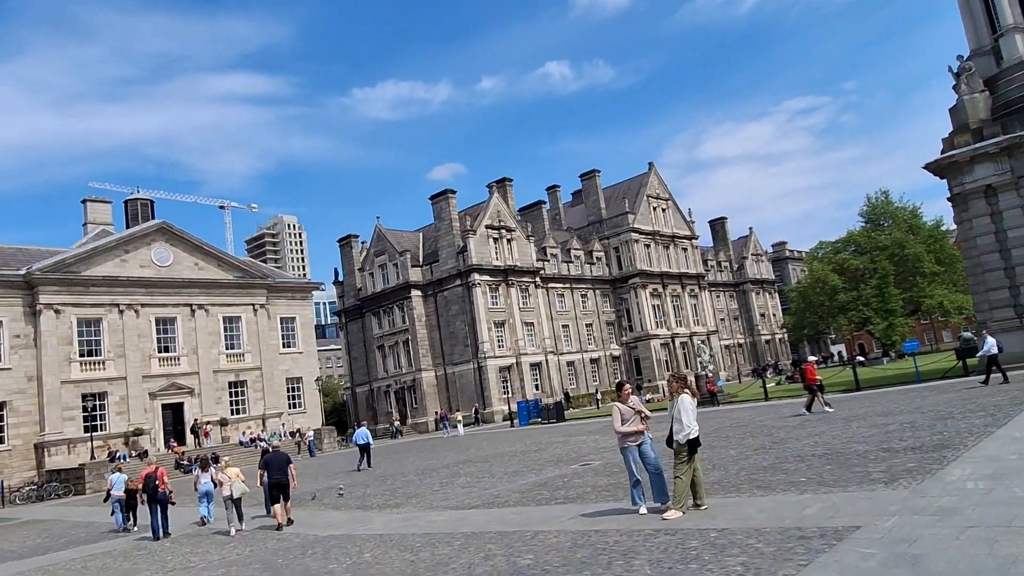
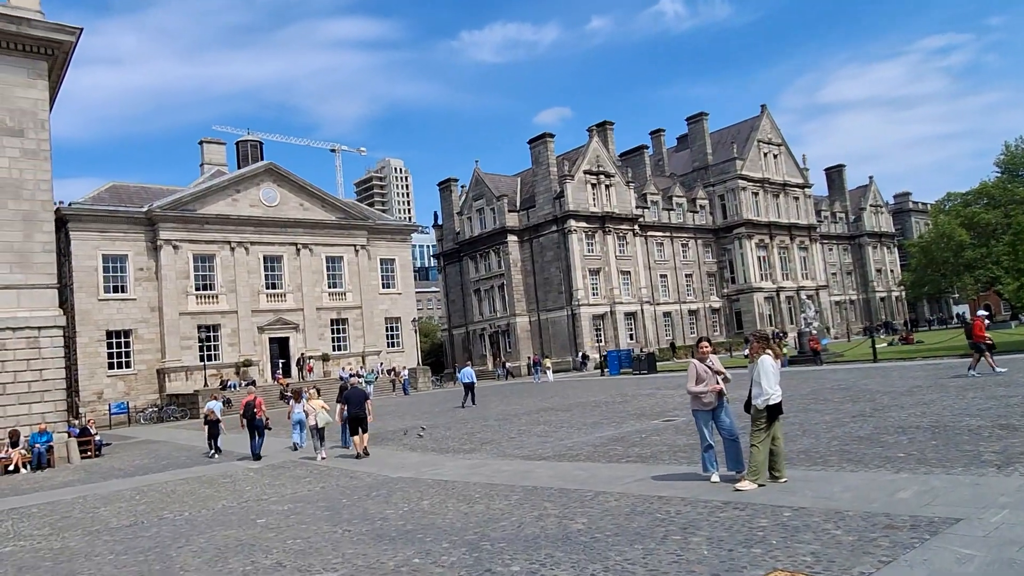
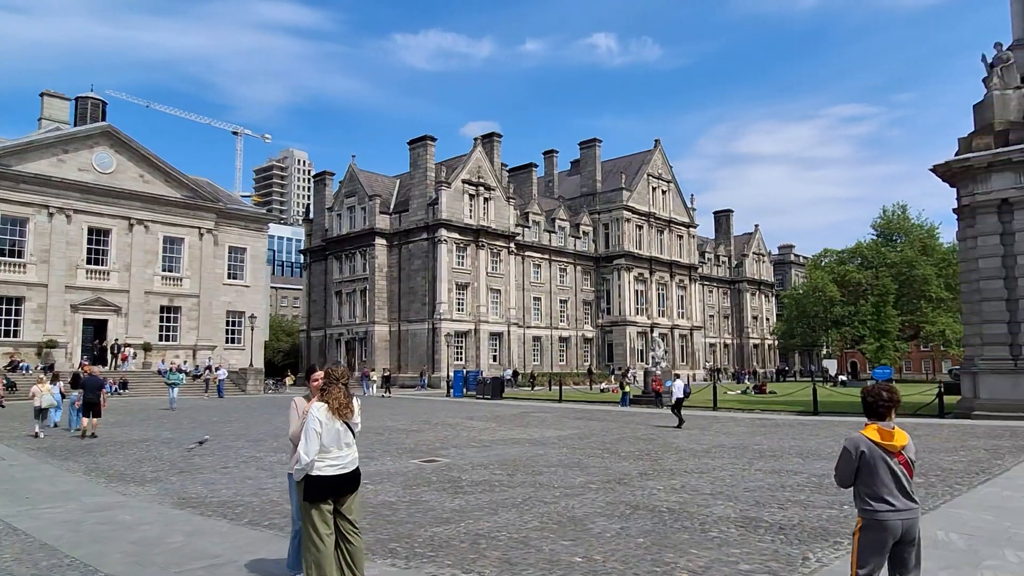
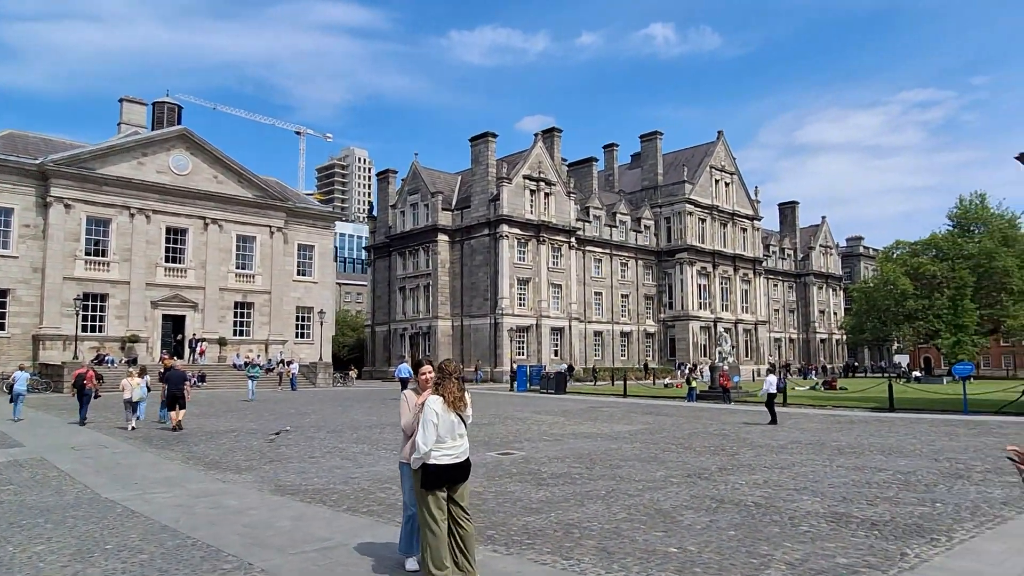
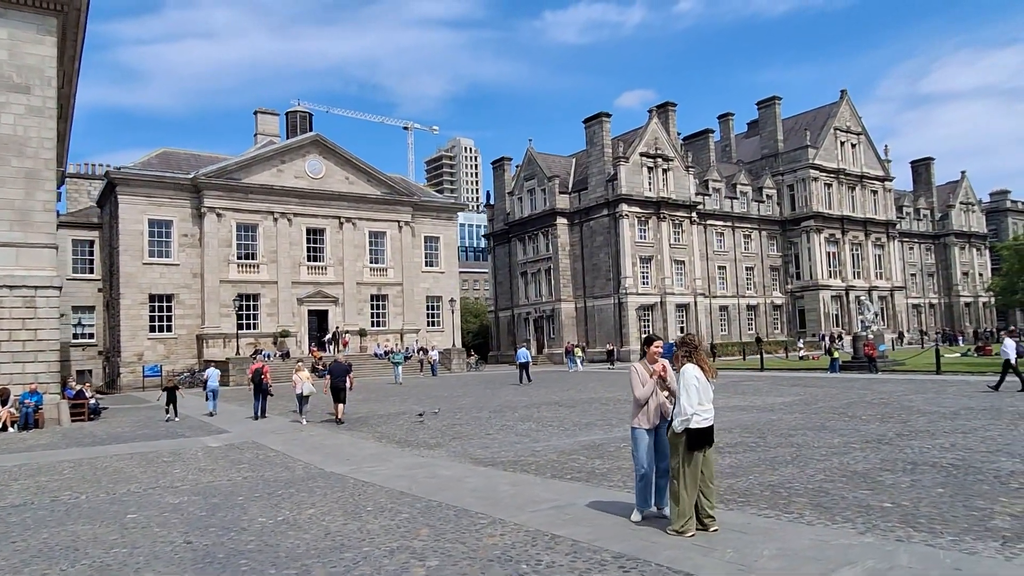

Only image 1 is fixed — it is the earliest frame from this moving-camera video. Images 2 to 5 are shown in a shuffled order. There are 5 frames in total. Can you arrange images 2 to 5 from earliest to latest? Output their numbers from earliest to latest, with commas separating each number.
2, 5, 4, 3
